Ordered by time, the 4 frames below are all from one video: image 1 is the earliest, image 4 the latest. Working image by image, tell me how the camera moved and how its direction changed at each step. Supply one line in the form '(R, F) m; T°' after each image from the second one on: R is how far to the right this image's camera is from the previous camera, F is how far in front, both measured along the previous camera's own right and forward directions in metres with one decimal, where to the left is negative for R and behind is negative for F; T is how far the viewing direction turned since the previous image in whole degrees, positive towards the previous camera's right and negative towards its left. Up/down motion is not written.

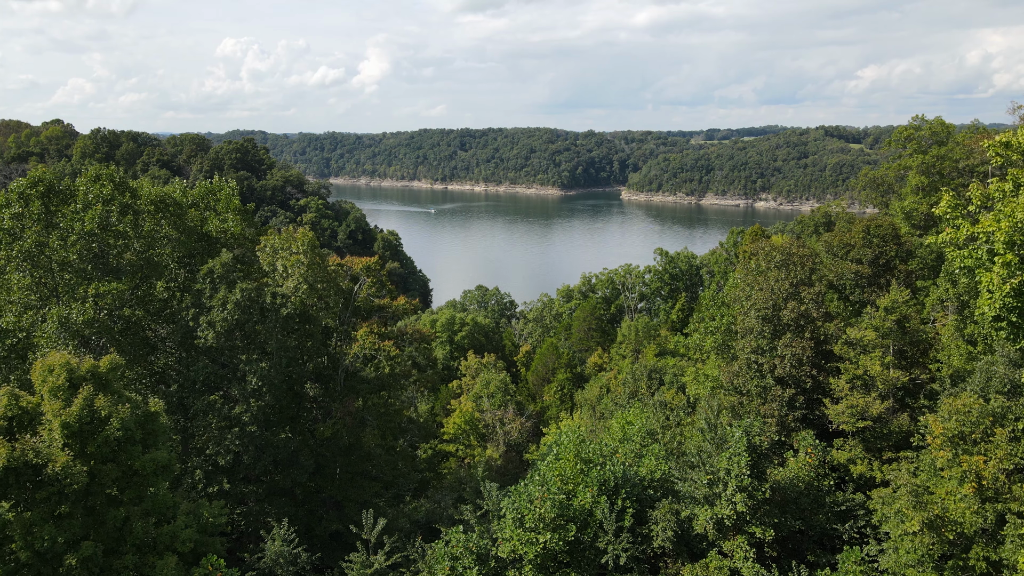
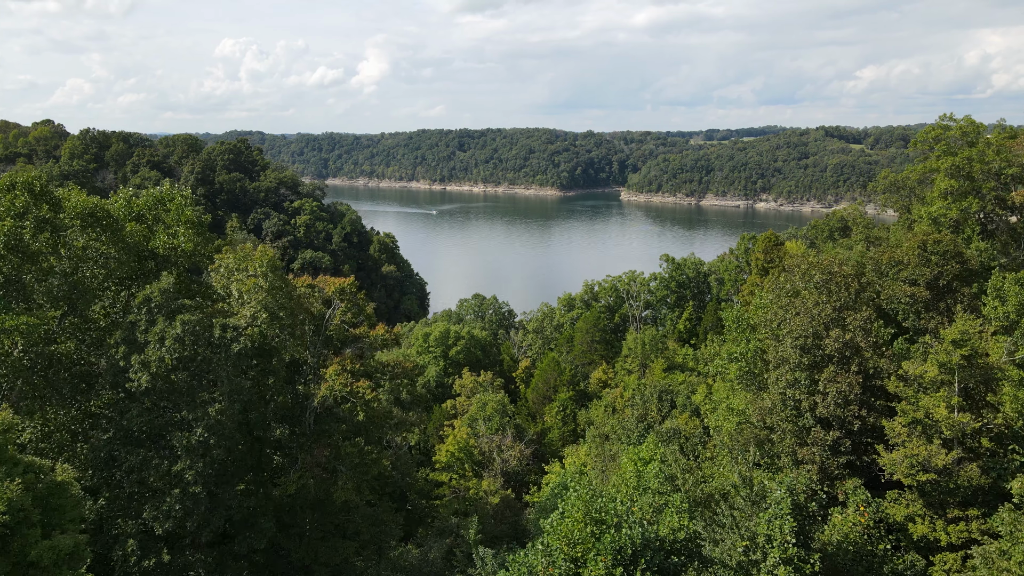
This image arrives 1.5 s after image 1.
(0.0, +1.9) m; 0°
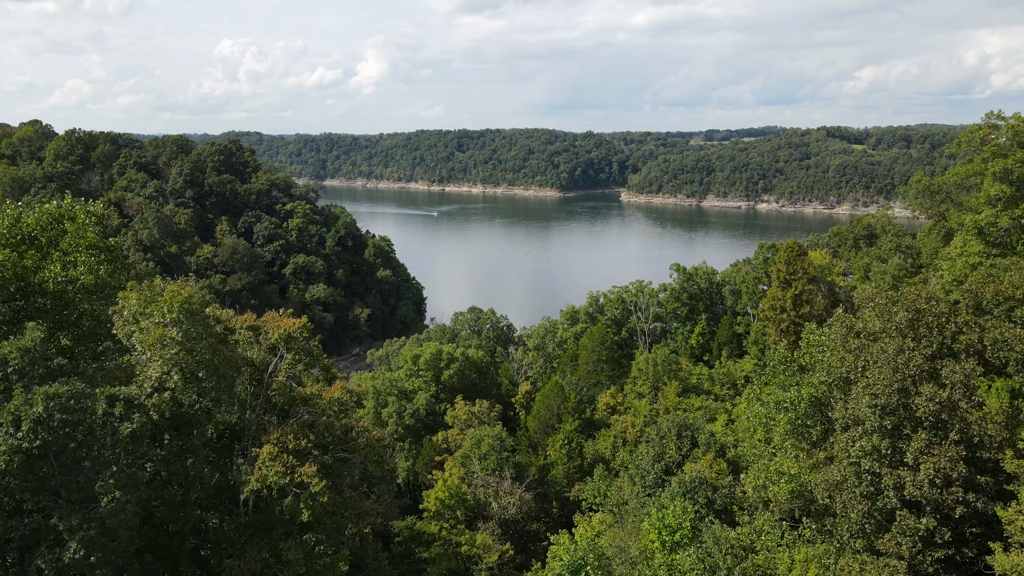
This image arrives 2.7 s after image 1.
(0.0, +2.6) m; 0°
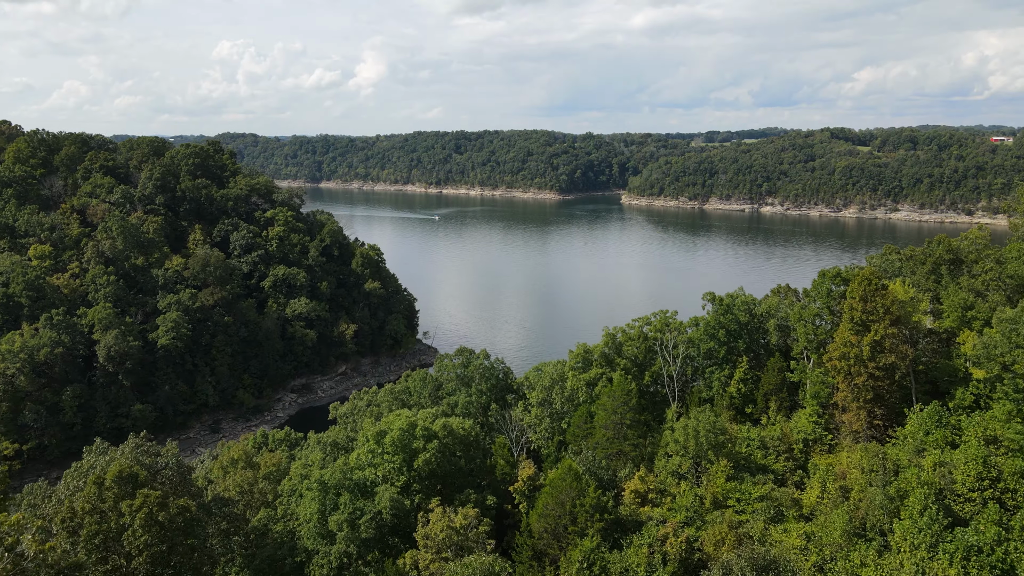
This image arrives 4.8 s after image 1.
(0.0, +6.3) m; 0°
